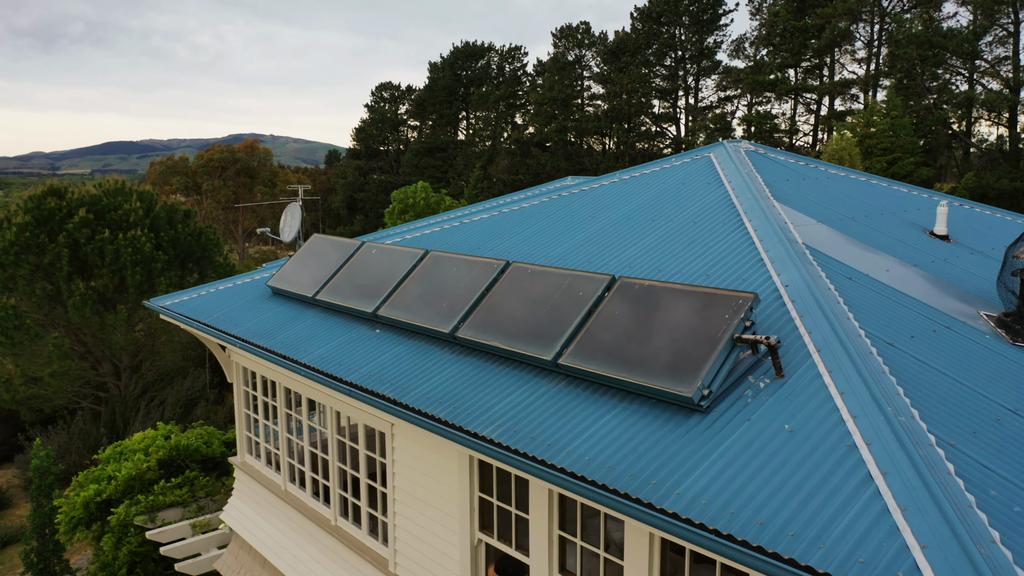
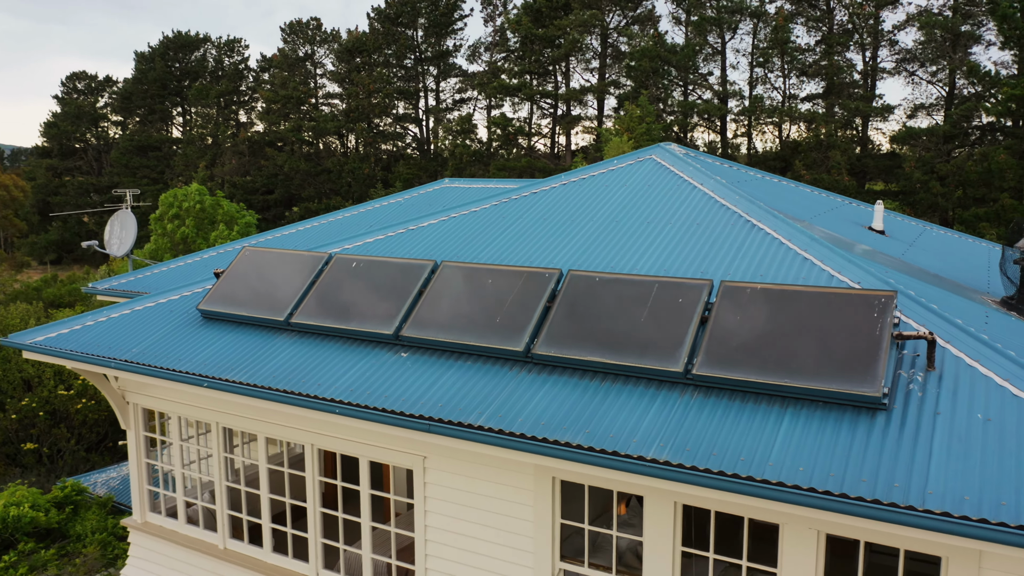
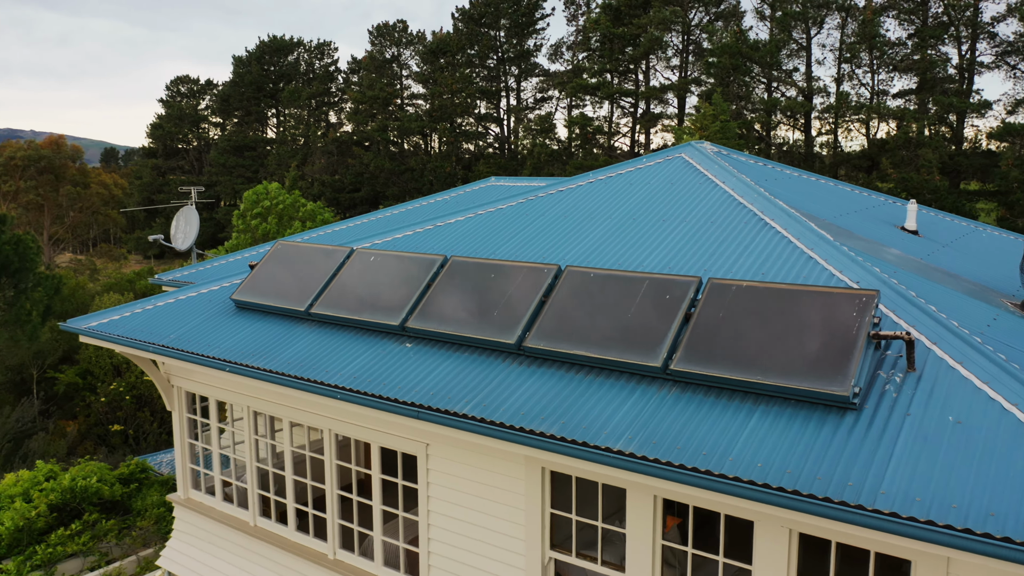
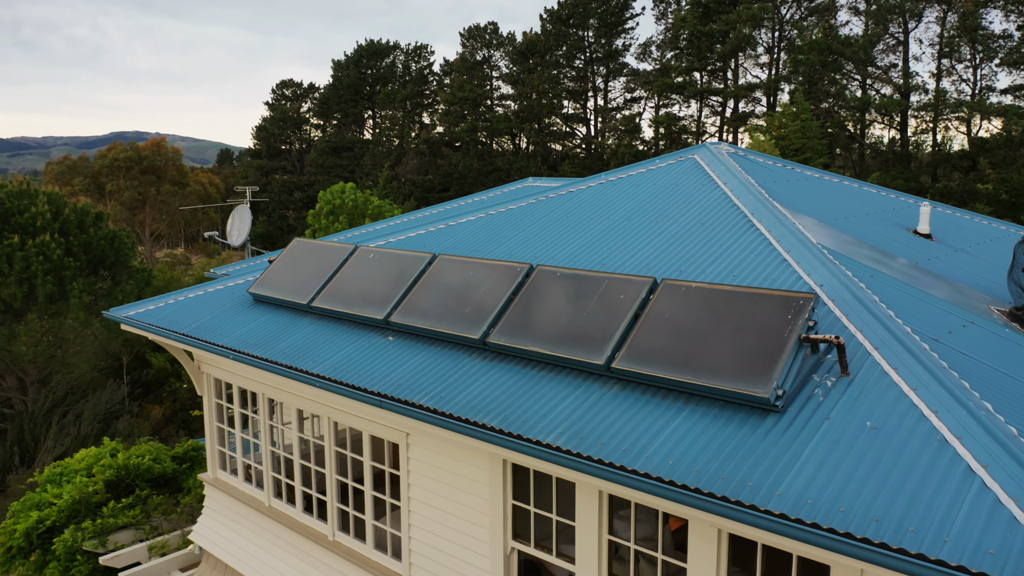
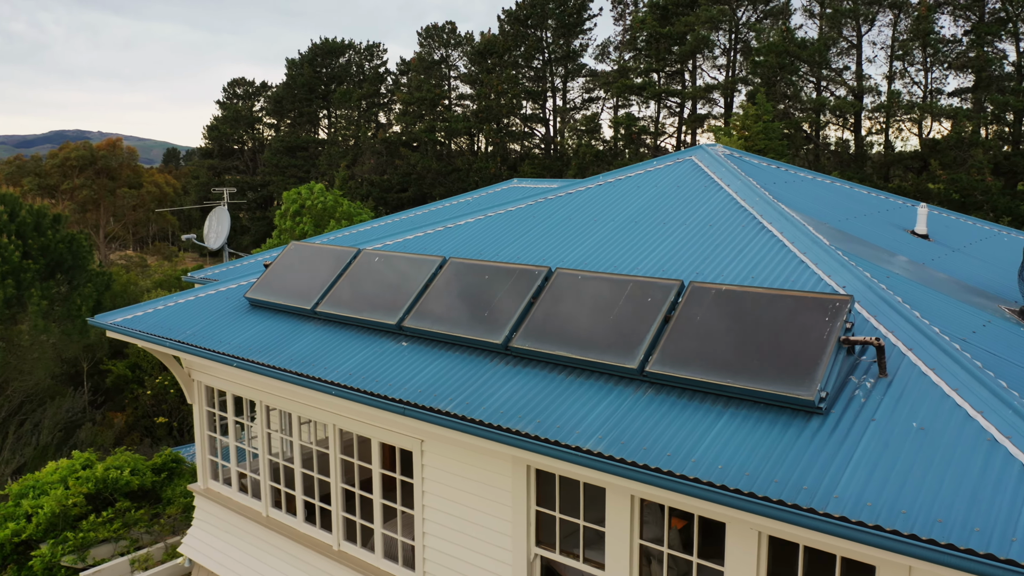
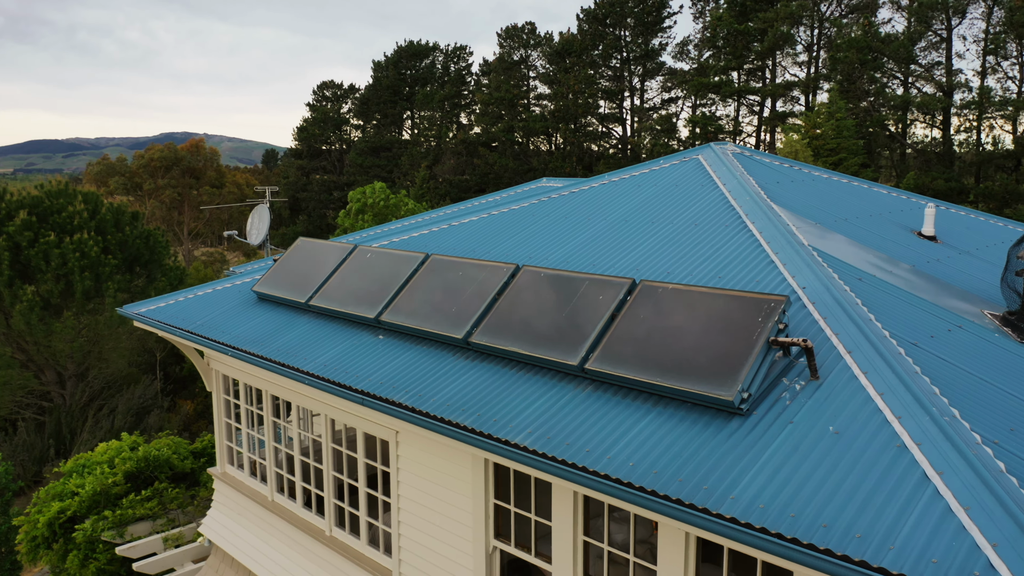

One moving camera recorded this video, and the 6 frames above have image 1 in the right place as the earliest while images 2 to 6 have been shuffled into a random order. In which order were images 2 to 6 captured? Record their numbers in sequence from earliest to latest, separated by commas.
6, 4, 5, 3, 2
